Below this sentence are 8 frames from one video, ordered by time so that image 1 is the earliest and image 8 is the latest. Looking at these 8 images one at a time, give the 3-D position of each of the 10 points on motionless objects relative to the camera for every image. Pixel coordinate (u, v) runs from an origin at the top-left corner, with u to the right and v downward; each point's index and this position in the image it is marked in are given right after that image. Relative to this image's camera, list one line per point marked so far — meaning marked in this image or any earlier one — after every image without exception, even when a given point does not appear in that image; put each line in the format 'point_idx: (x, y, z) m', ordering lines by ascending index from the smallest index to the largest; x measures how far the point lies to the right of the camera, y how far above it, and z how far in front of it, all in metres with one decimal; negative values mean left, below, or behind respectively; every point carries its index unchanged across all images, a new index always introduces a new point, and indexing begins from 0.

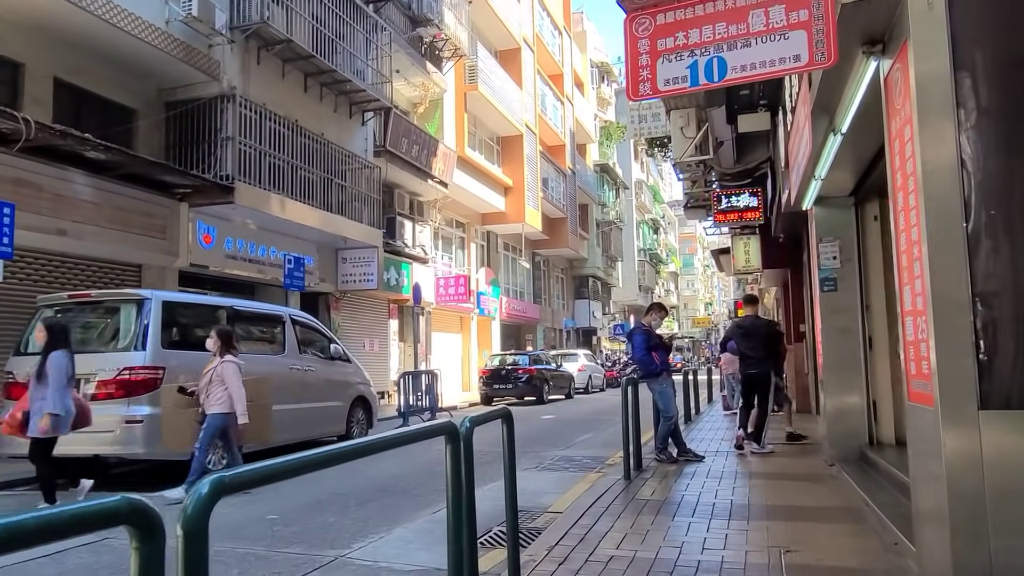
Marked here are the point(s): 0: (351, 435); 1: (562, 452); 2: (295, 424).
0: (-2.6, -2.4, +11.7) m
1: (+0.7, -2.3, +10.4) m
2: (-3.0, -1.9, +10.2) m
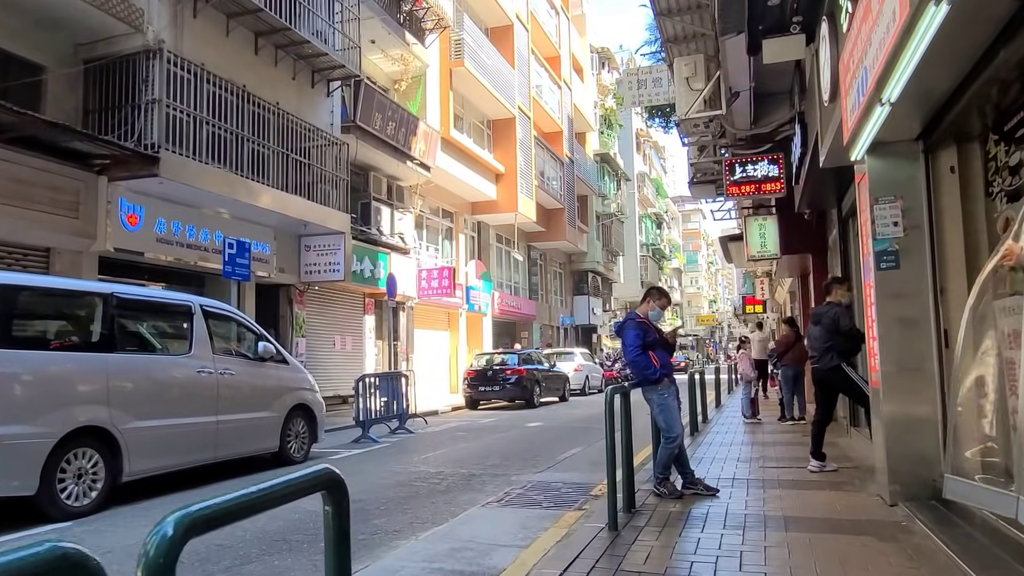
0: (-3.0, -2.2, +9.7) m
1: (+0.3, -2.1, +8.4) m
2: (-3.4, -1.7, +8.2) m
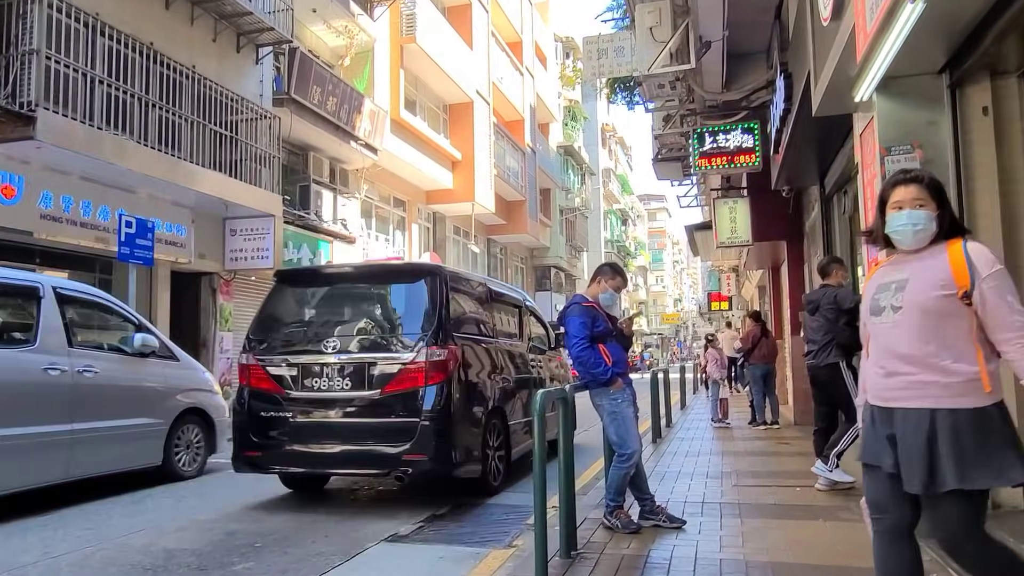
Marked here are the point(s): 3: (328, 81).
0: (-3.7, -2.0, +8.1) m
1: (-0.4, -2.0, +6.9) m
2: (-4.1, -1.5, +6.6) m
3: (-4.3, +4.8, +17.1) m
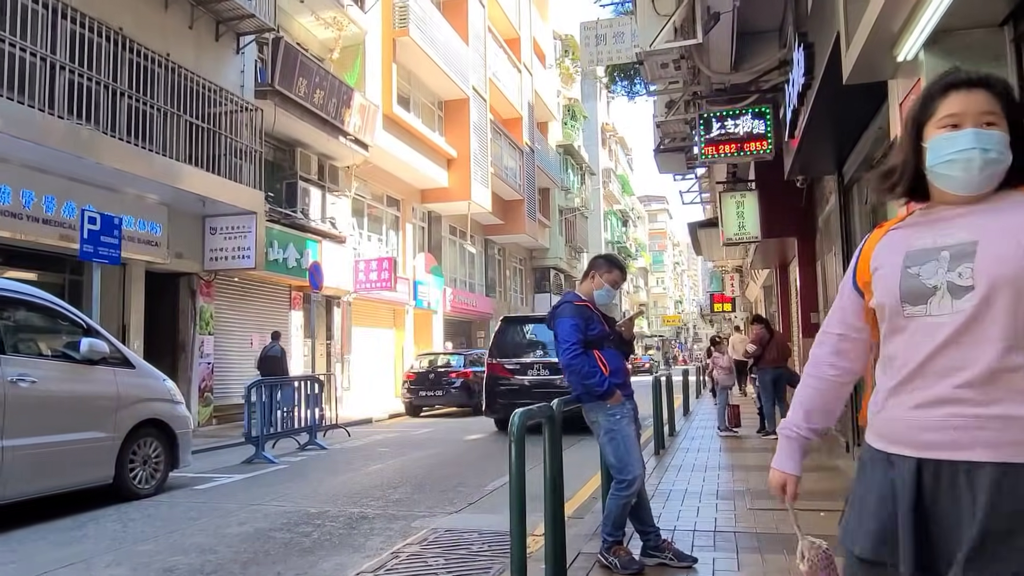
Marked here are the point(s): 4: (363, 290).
0: (-3.8, -2.0, +7.3) m
1: (-0.5, -2.0, +6.2) m
2: (-4.2, -1.5, +5.8) m
3: (-4.4, +4.8, +16.4) m
4: (-4.0, 0.0, +19.7) m
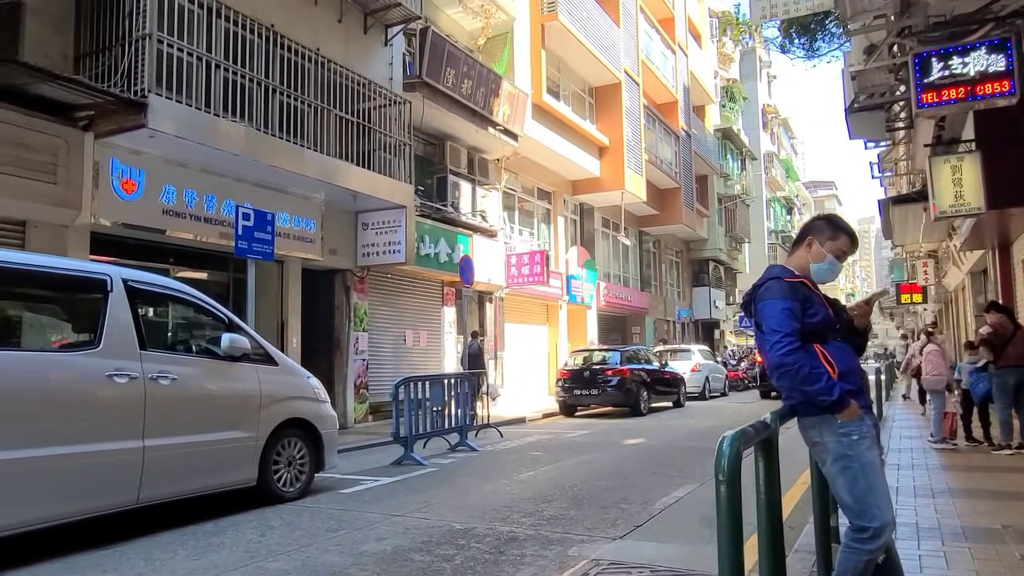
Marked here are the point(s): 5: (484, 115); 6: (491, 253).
0: (-2.3, -1.9, +7.0) m
1: (+0.8, -1.8, +5.2) m
2: (-3.0, -1.5, +5.6) m
3: (-1.1, +4.9, +15.9) m
4: (+0.1, +0.1, +19.1) m
5: (-0.7, +4.0, +16.9) m
6: (-0.5, +0.9, +18.5) m
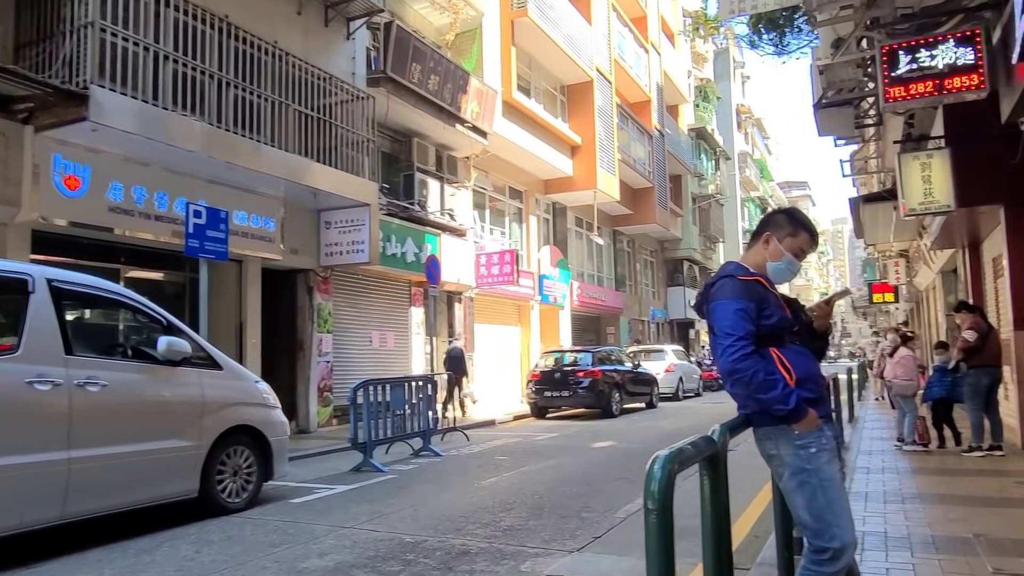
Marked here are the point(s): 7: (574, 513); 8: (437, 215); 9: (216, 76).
0: (-2.7, -1.9, +6.6) m
1: (+0.4, -1.8, +4.9) m
2: (-3.4, -1.5, +5.2) m
3: (-1.8, +4.9, +15.6) m
4: (-0.7, +0.1, +18.8) m
5: (-1.4, +4.0, +16.5) m
6: (-1.3, +0.9, +18.2) m
7: (+0.5, -2.0, +6.5) m
8: (-1.8, +1.7, +17.3) m
9: (-4.3, +3.1, +10.8) m
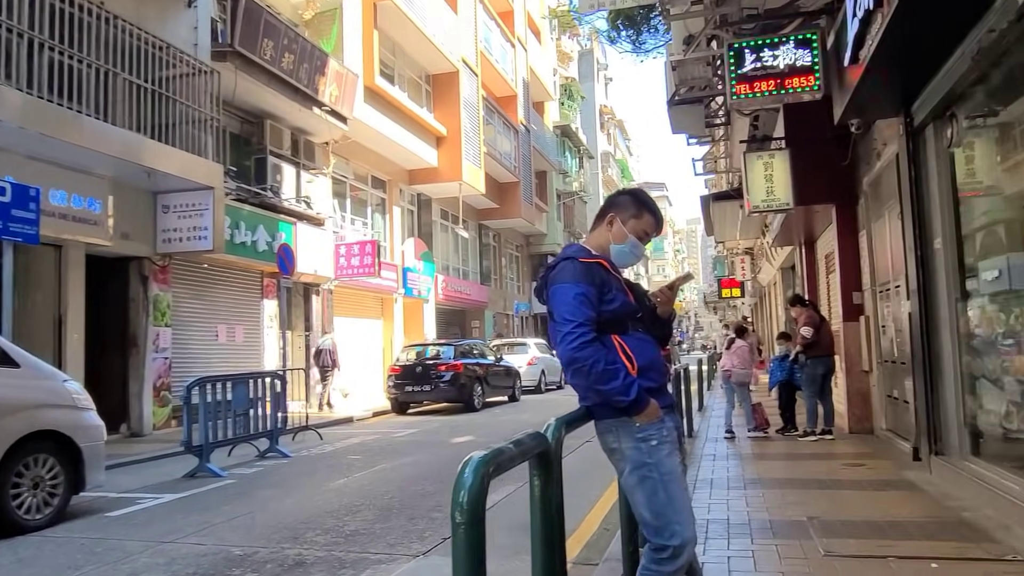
0: (-3.9, -1.8, +5.7) m
1: (-0.6, -1.8, +4.6) m
2: (-4.3, -1.4, +4.2) m
3: (-4.6, +5.1, +14.7) m
4: (-4.1, +0.3, +18.1) m
5: (-4.4, +4.2, +15.7) m
6: (-4.6, +1.1, +17.3) m
7: (-0.8, -1.9, +6.1) m
8: (-4.9, +1.9, +16.4) m
9: (-6.3, +3.3, +9.5) m
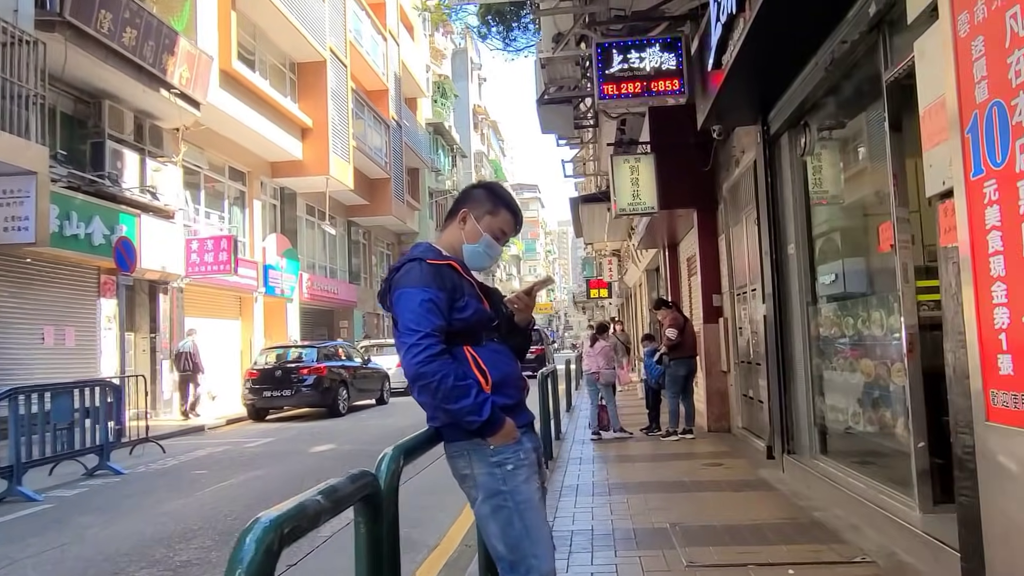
0: (-4.9, -1.8, +4.7) m
1: (-1.4, -1.8, +4.1) m
2: (-5.1, -1.4, +3.1) m
3: (-7.0, +5.1, +13.3) m
4: (-7.2, +0.3, +16.8) m
5: (-7.0, +4.2, +14.4) m
6: (-7.5, +1.1, +16.0) m
7: (-1.9, -1.9, +5.6) m
8: (-7.7, +2.0, +15.0) m
9: (-7.8, +3.3, +8.0) m
